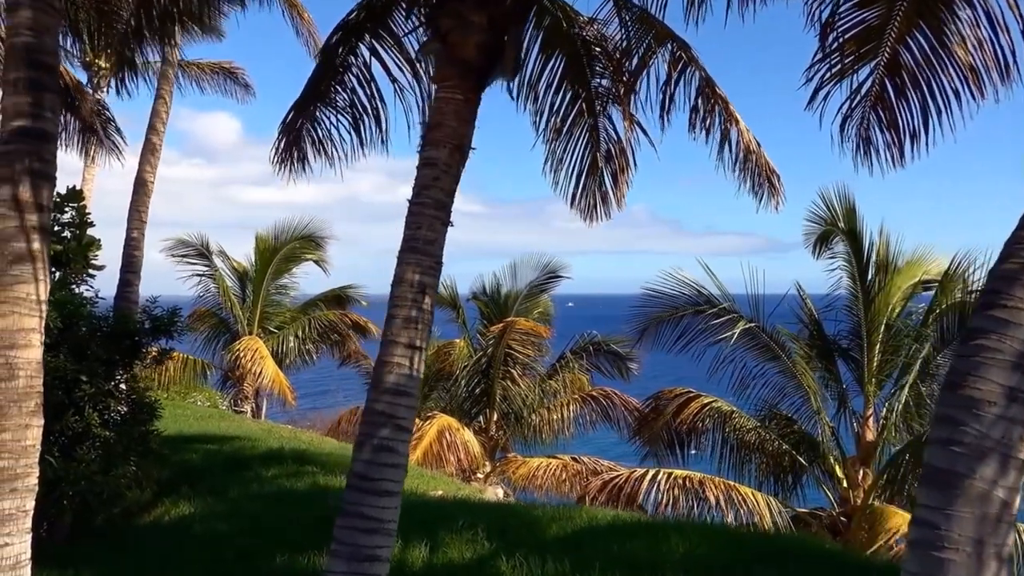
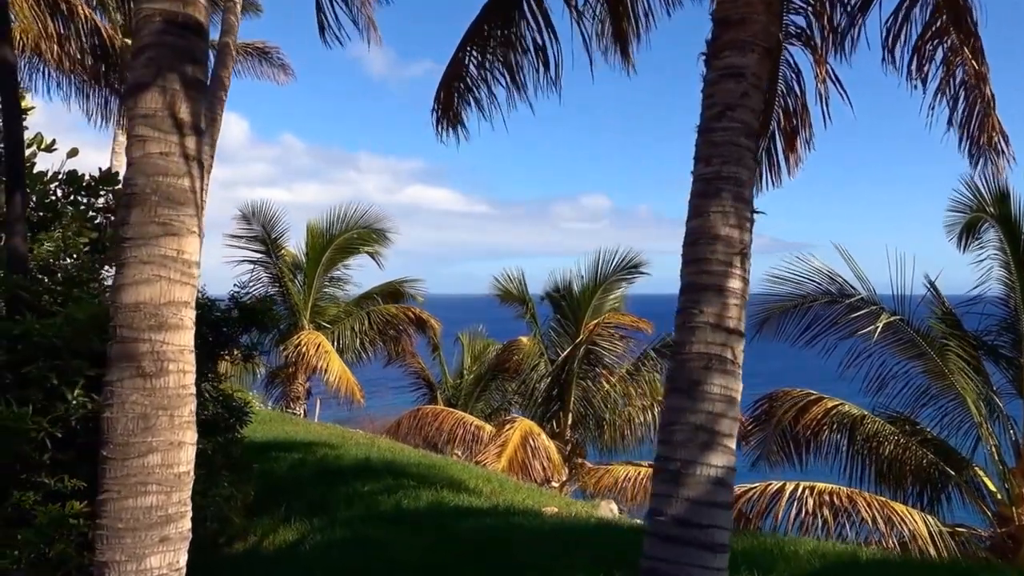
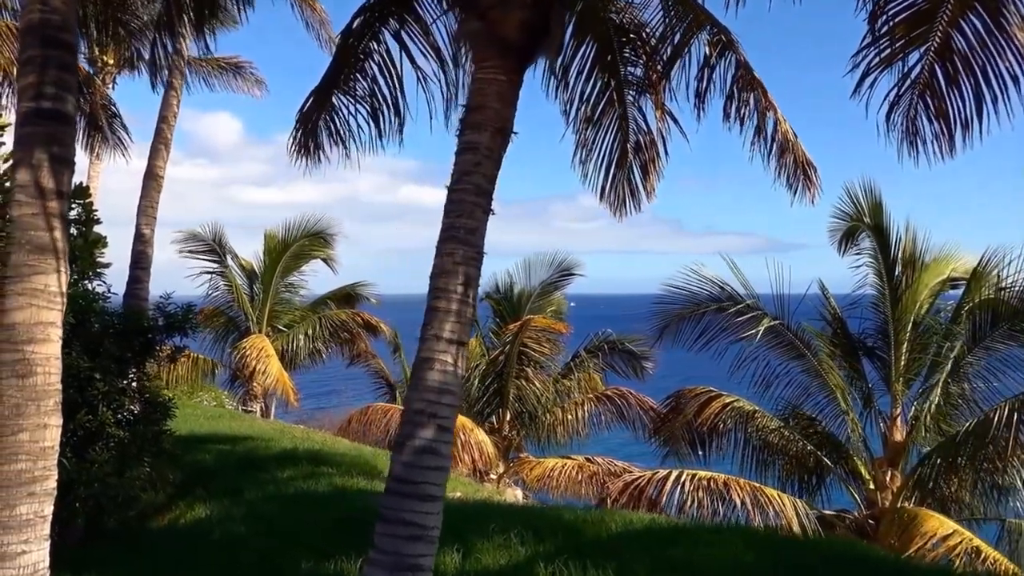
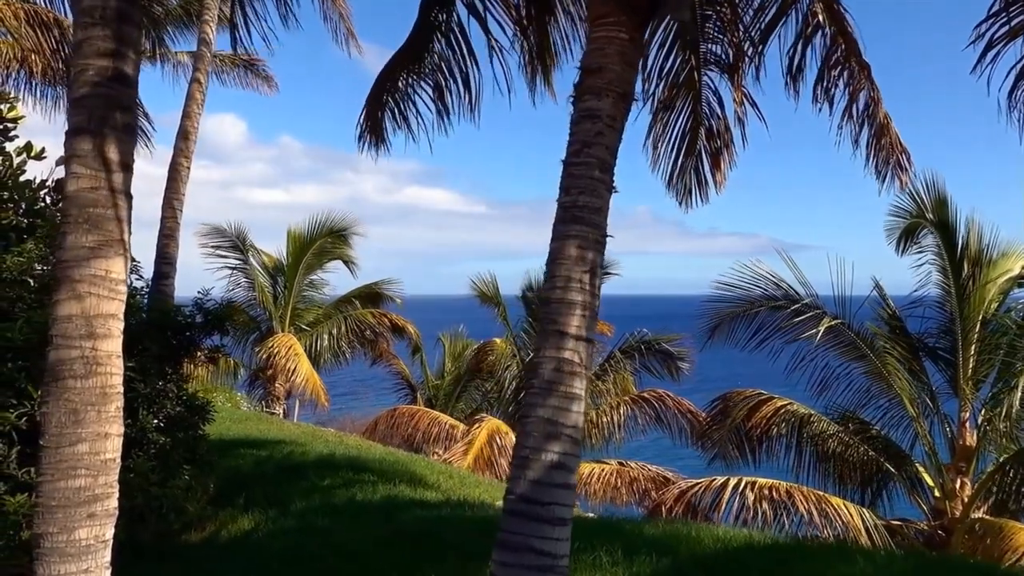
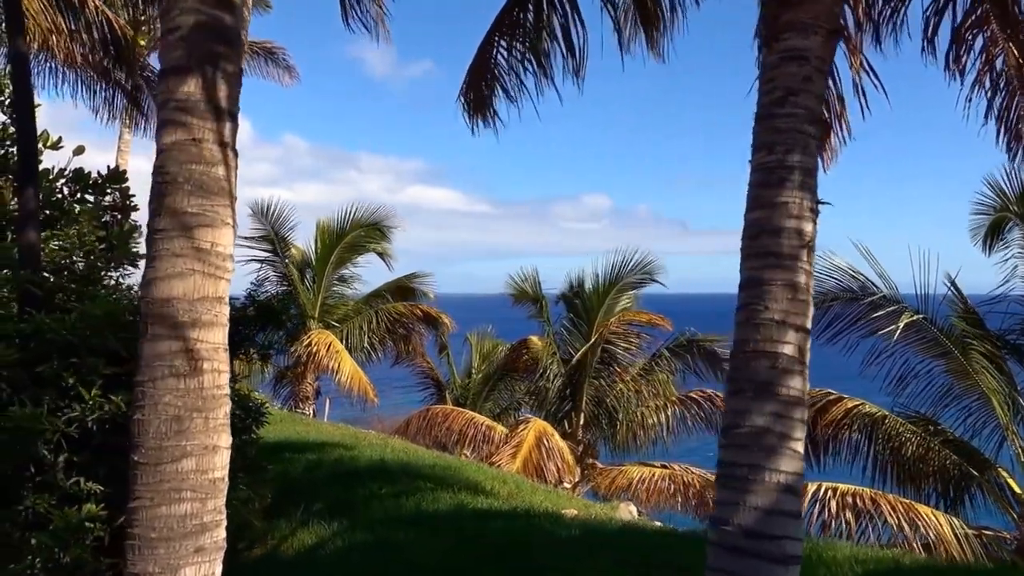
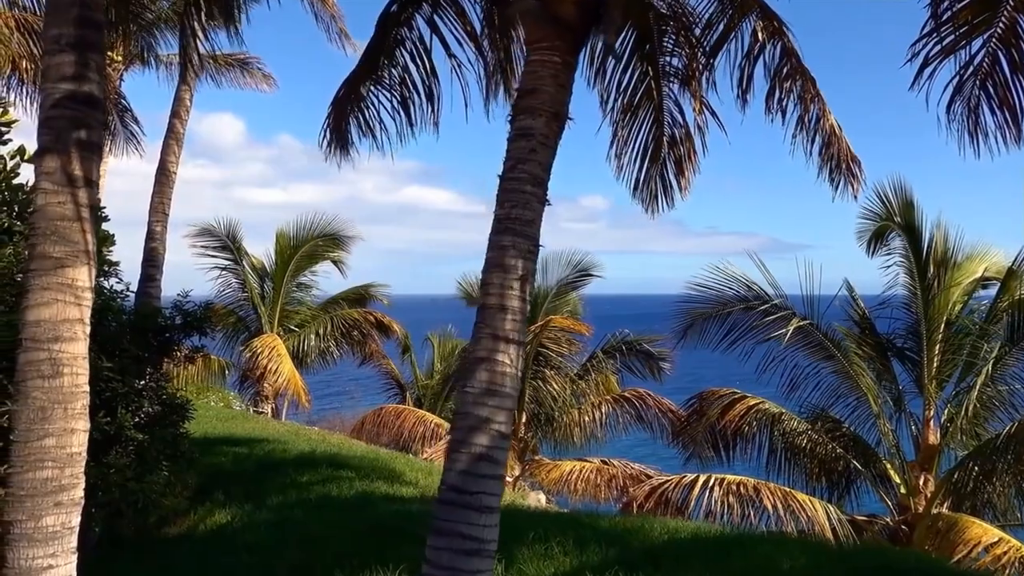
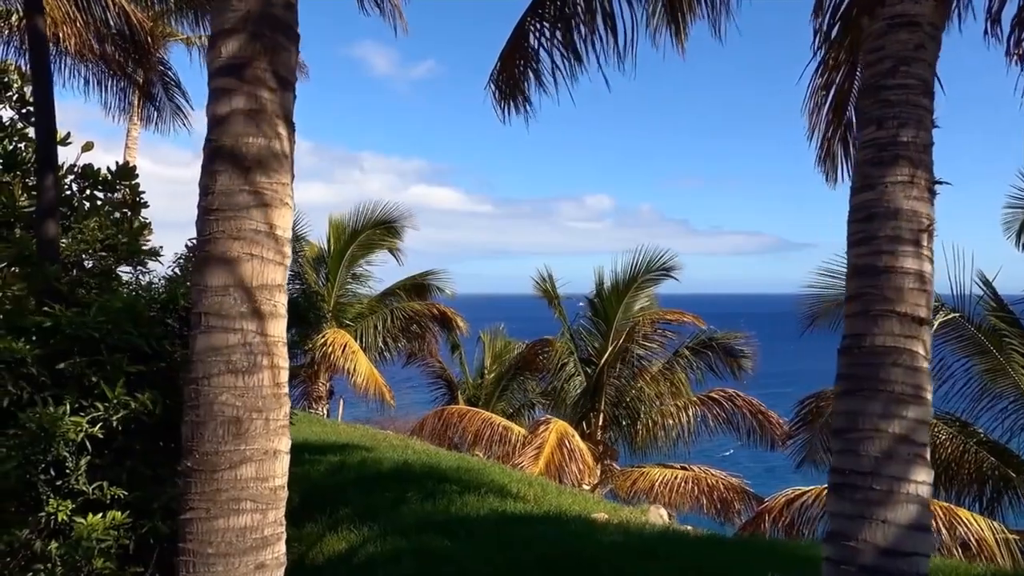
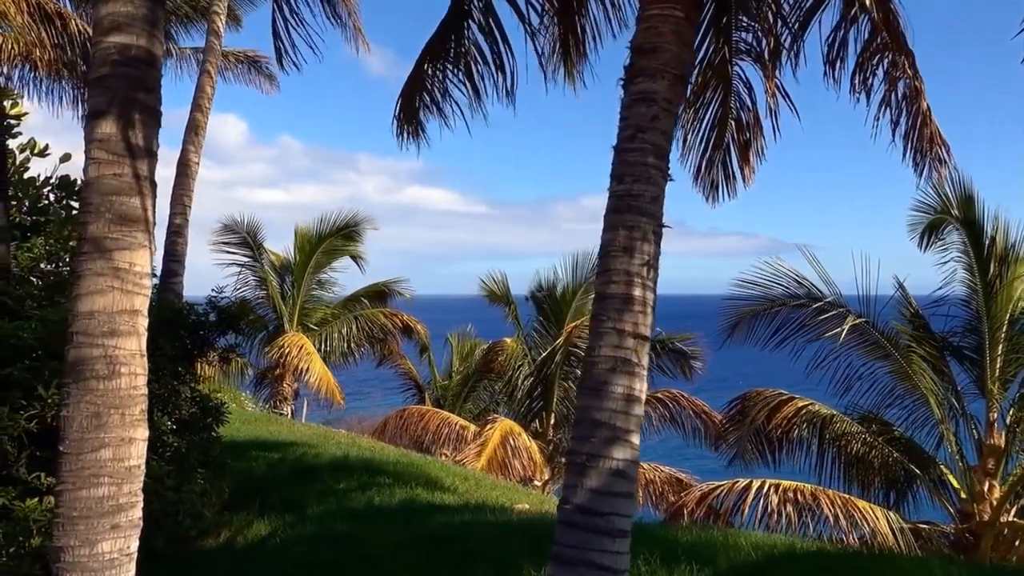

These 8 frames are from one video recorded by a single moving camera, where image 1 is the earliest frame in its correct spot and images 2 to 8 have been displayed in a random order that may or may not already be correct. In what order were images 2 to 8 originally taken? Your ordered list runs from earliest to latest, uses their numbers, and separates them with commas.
3, 6, 4, 8, 2, 5, 7
